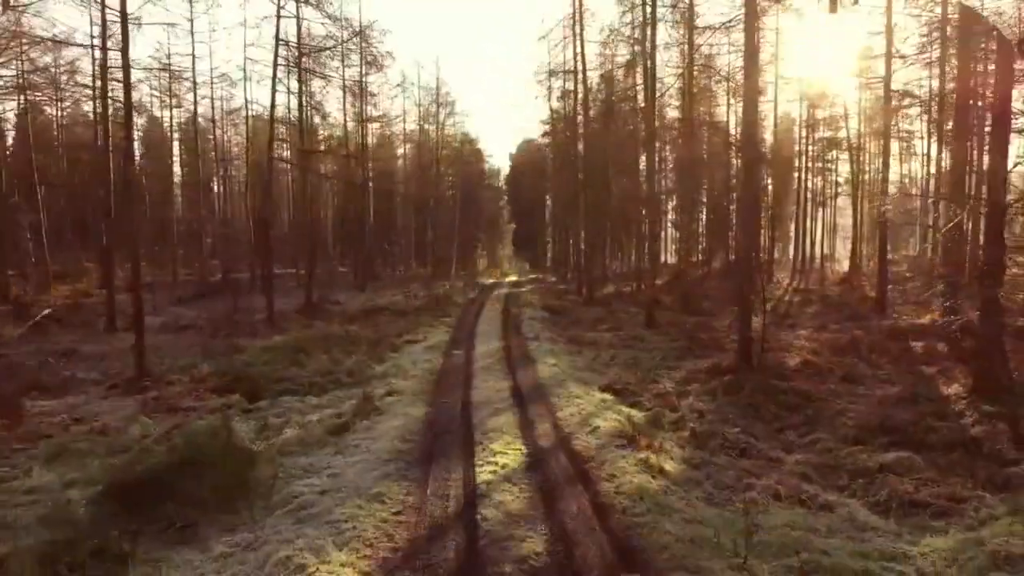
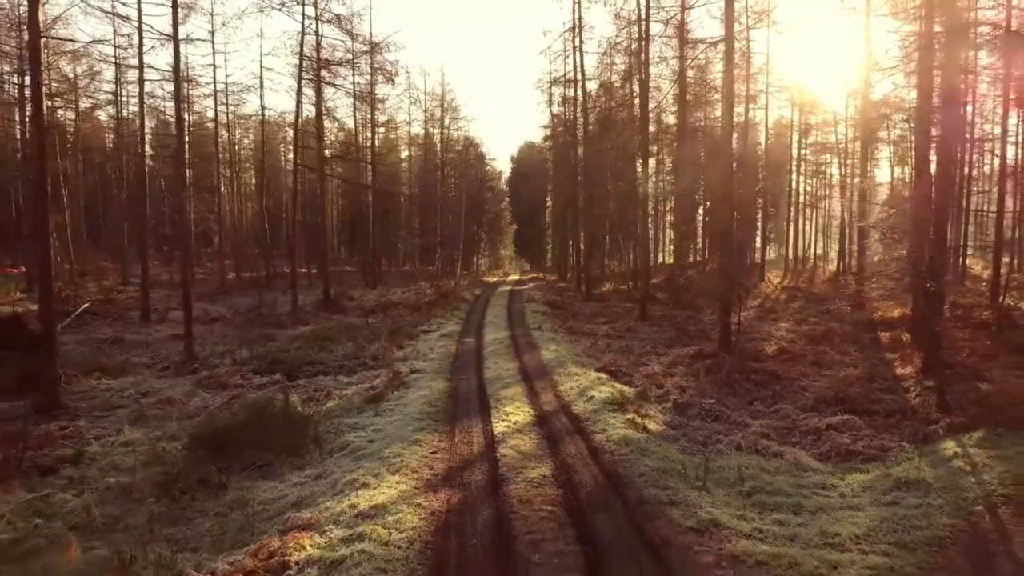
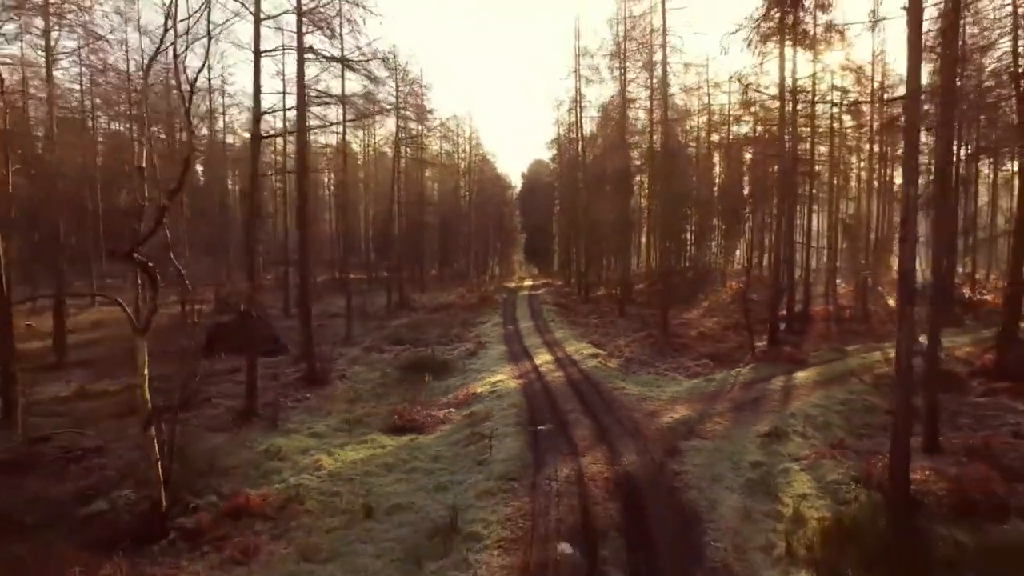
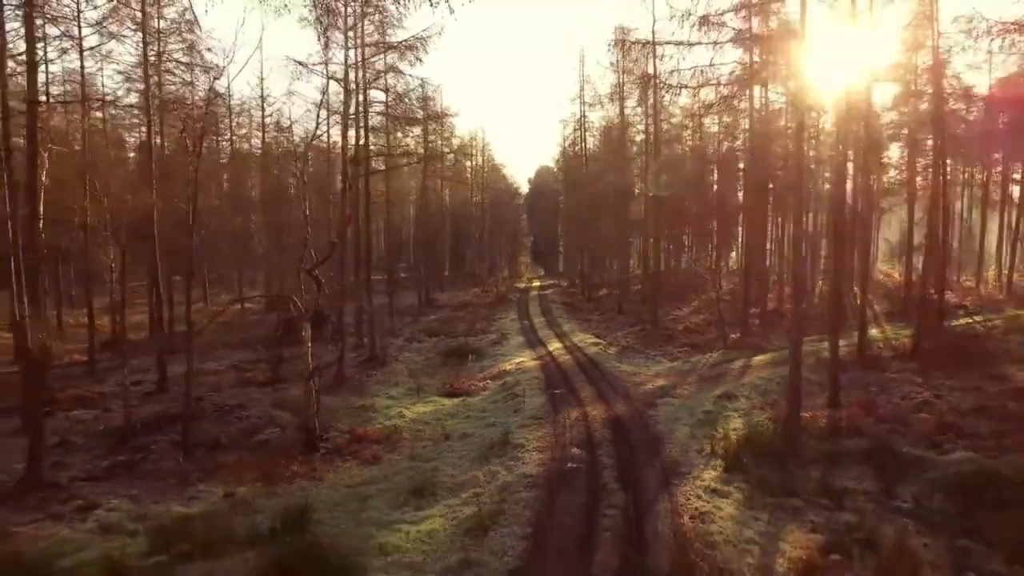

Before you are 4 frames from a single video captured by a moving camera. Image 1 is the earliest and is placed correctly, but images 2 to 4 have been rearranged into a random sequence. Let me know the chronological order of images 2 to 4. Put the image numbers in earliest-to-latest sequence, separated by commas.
2, 3, 4
